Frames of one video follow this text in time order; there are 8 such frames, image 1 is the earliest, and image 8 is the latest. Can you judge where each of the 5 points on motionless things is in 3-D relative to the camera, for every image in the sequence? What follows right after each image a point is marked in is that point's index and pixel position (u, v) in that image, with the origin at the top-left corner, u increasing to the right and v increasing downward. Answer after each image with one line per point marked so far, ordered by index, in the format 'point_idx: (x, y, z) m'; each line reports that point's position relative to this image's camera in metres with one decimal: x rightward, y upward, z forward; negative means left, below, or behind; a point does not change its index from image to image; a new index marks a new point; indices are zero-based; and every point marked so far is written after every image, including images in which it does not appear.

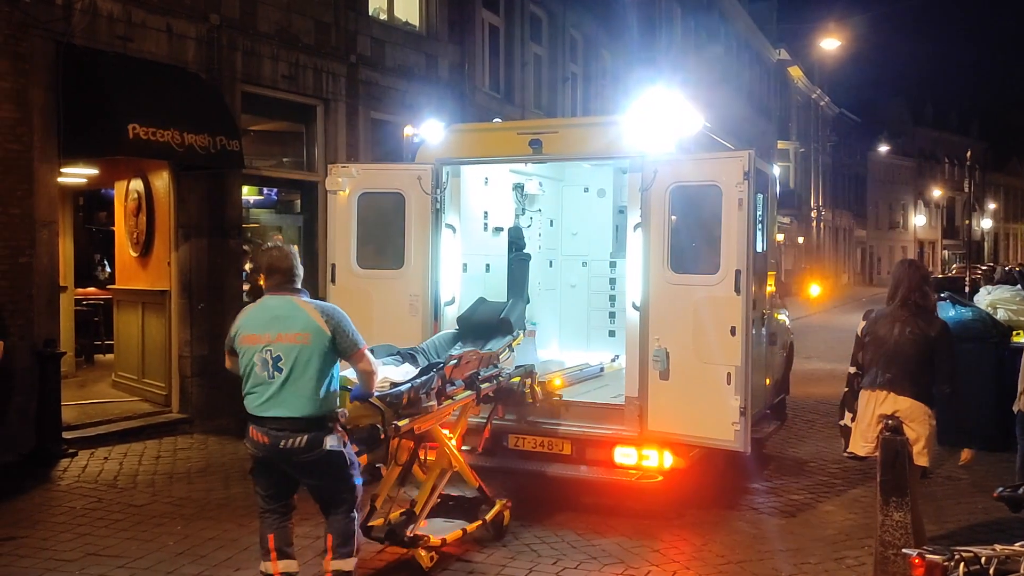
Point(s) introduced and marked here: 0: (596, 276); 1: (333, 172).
0: (+1.0, +0.1, +10.0) m
1: (-1.5, +1.0, +7.4) m
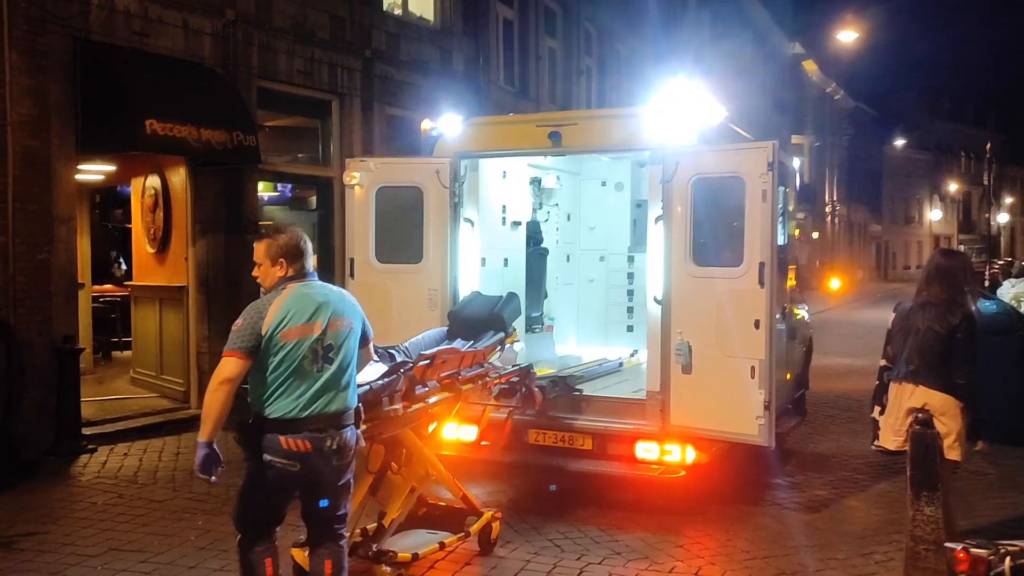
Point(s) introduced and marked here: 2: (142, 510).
0: (+1.2, +0.2, +9.9) m
1: (-1.4, +1.0, +7.3) m
2: (-2.8, -1.7, +6.4) m
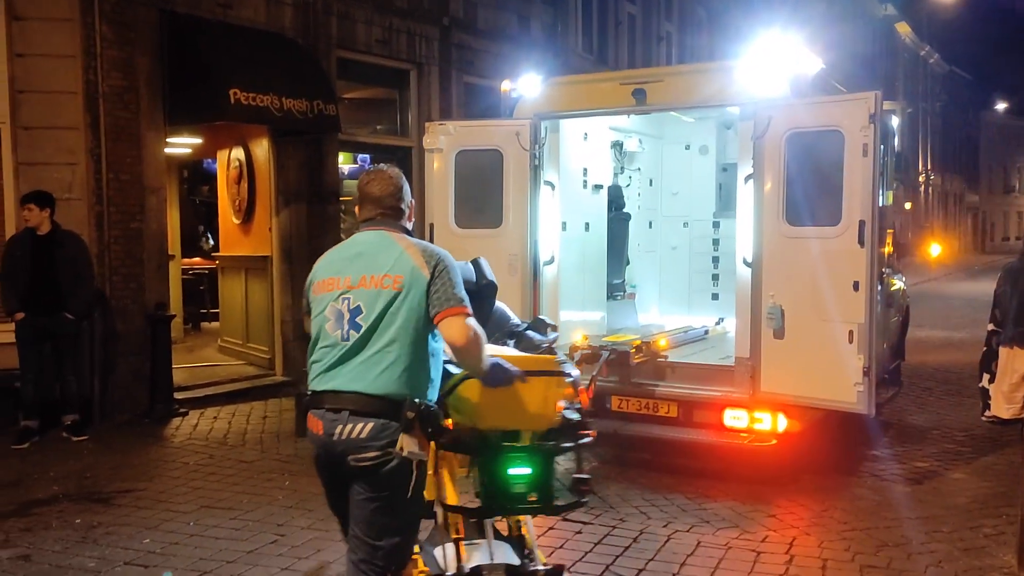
0: (+2.1, +0.6, +9.6) m
1: (-0.7, +1.3, +7.3) m
2: (-2.2, -1.4, +6.6) m
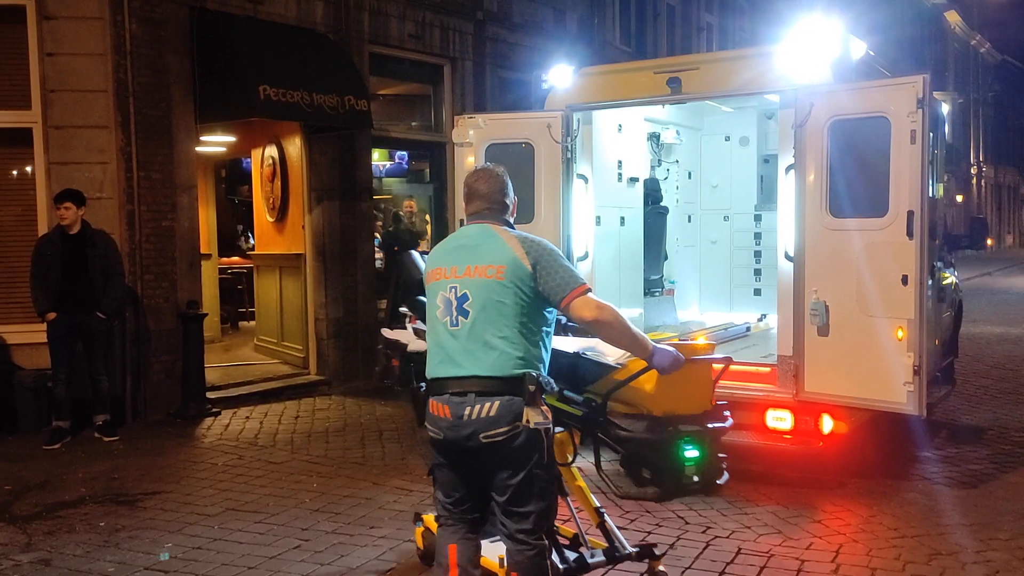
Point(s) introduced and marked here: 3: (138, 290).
0: (+2.5, +0.6, +9.3) m
1: (-0.4, +1.4, +7.1) m
2: (-1.9, -1.4, +6.5) m
3: (-3.5, 0.0, +8.1) m
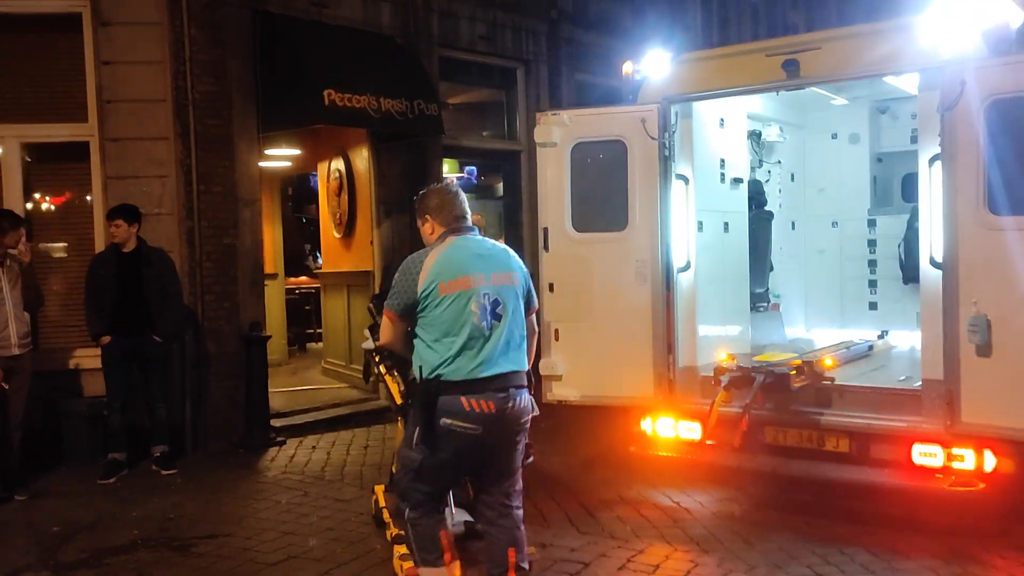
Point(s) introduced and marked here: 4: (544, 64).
0: (+3.3, +0.5, +8.3) m
1: (+0.2, +1.2, +6.4) m
2: (-1.3, -1.5, +5.8) m
3: (-2.8, -0.2, +7.6) m
4: (+0.4, +2.8, +10.8) m
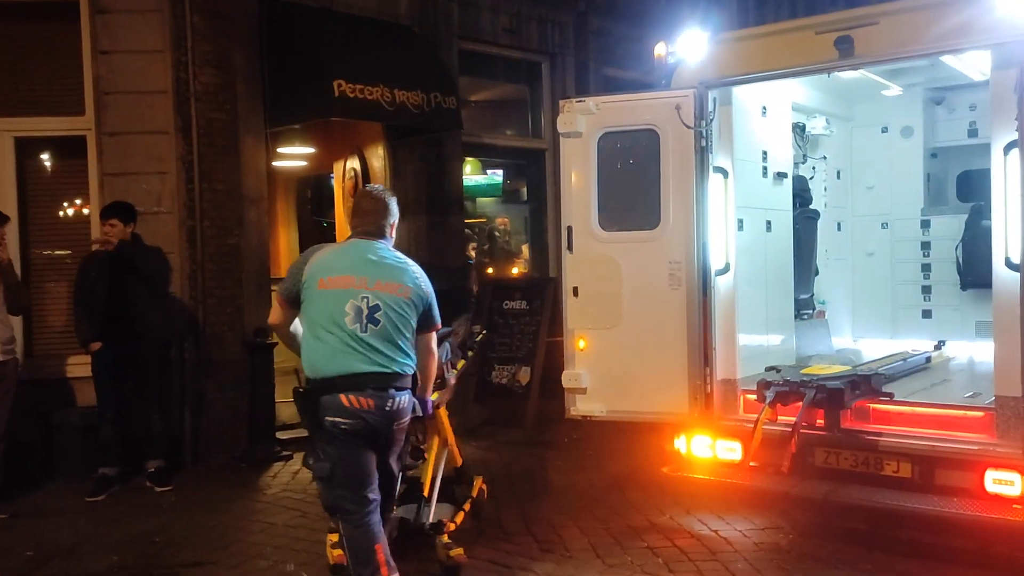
0: (+3.5, +0.4, +7.7) m
1: (+0.4, +1.2, +5.8) m
2: (-1.2, -1.5, +5.3) m
3: (-2.6, -0.2, +7.1) m
4: (+0.7, +2.8, +10.2) m
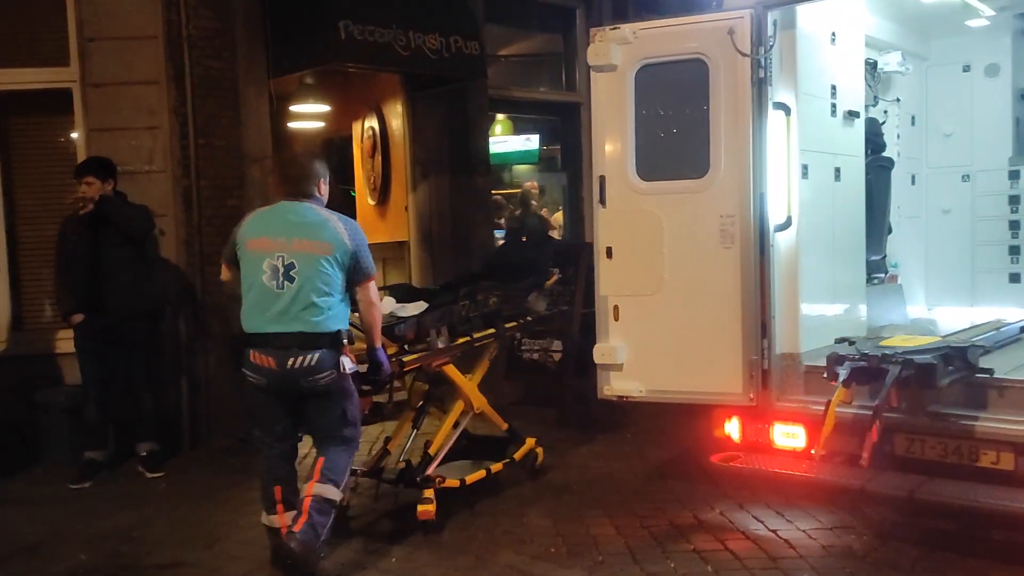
0: (+3.7, +0.7, +6.7) m
1: (+0.5, +1.4, +5.0) m
2: (-1.0, -1.3, +4.6) m
3: (-2.4, 0.0, +6.5) m
4: (+1.0, +3.1, +9.3) m
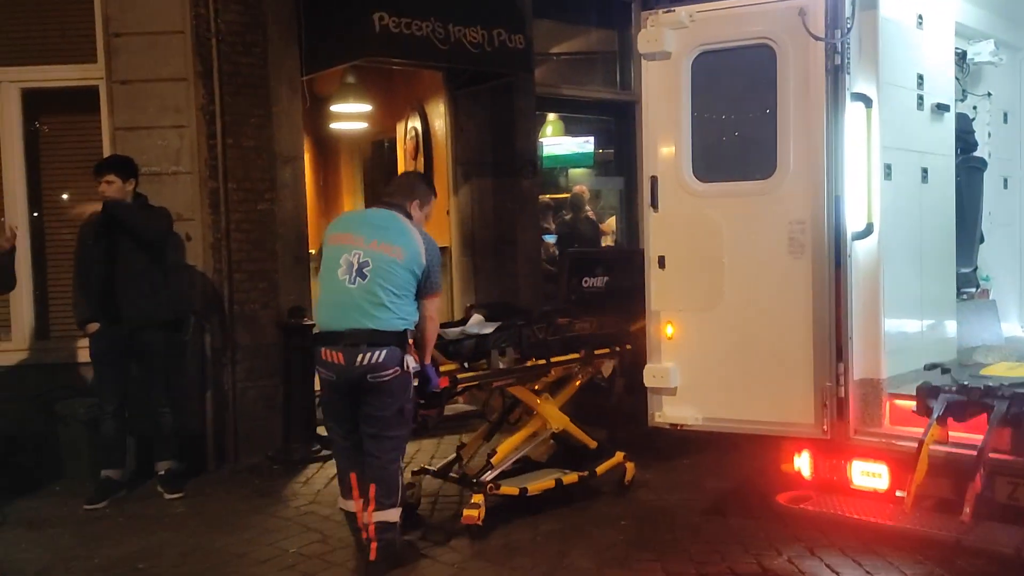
0: (+4.1, +0.6, +6.0) m
1: (+0.7, +1.4, +4.5) m
2: (-0.8, -1.4, +4.2) m
3: (-2.1, 0.0, +6.1) m
4: (+1.6, +3.0, +8.8) m
